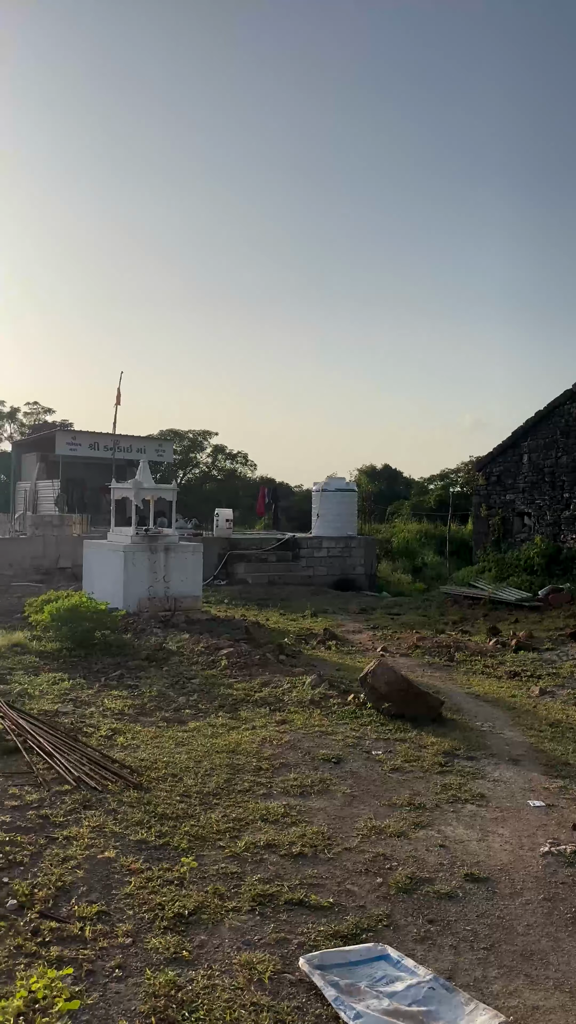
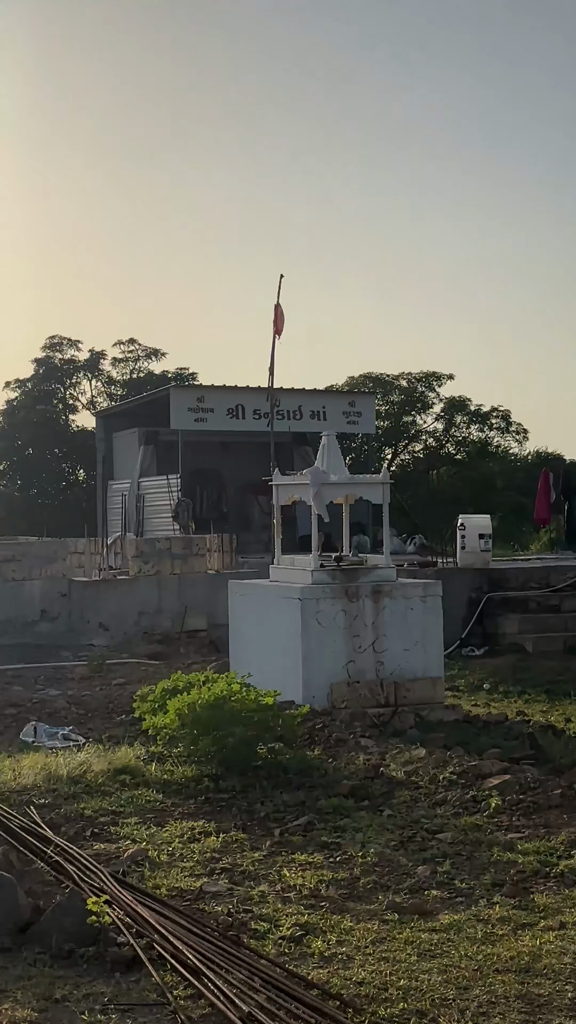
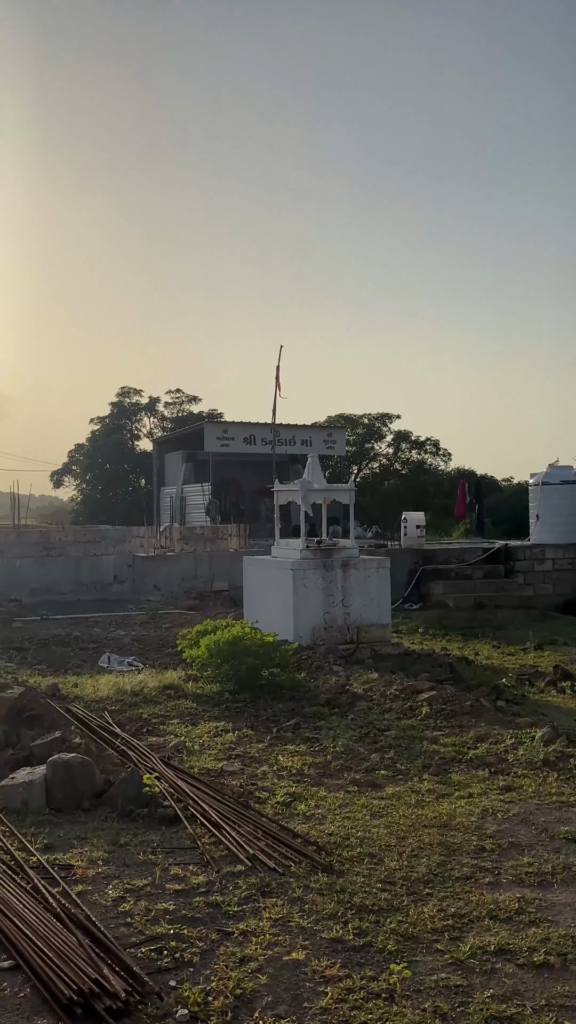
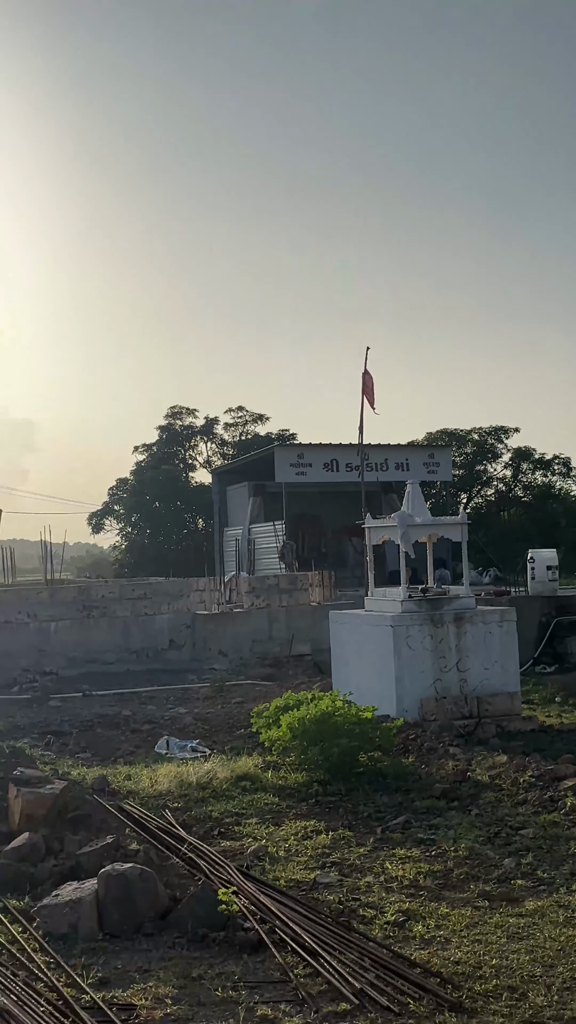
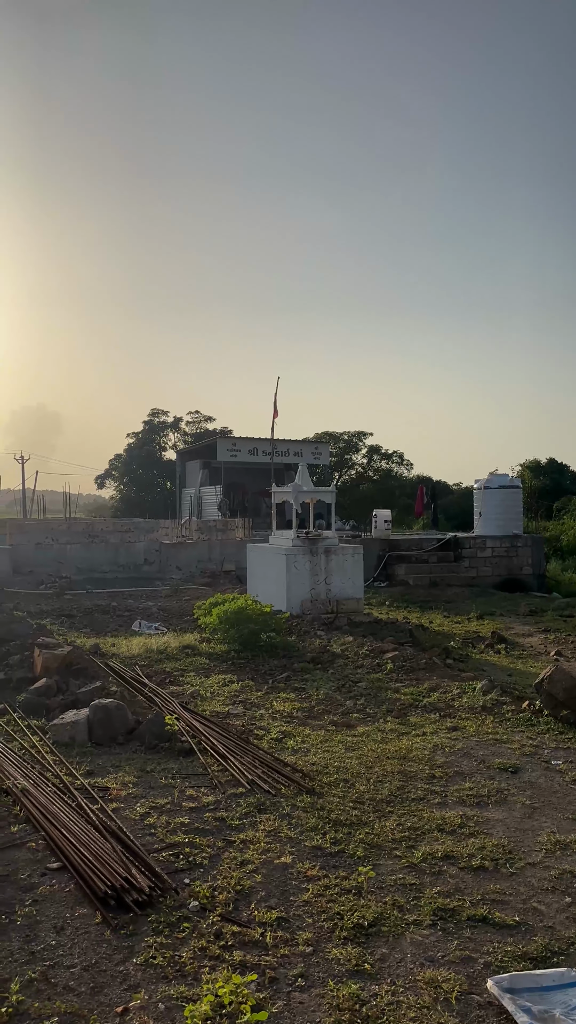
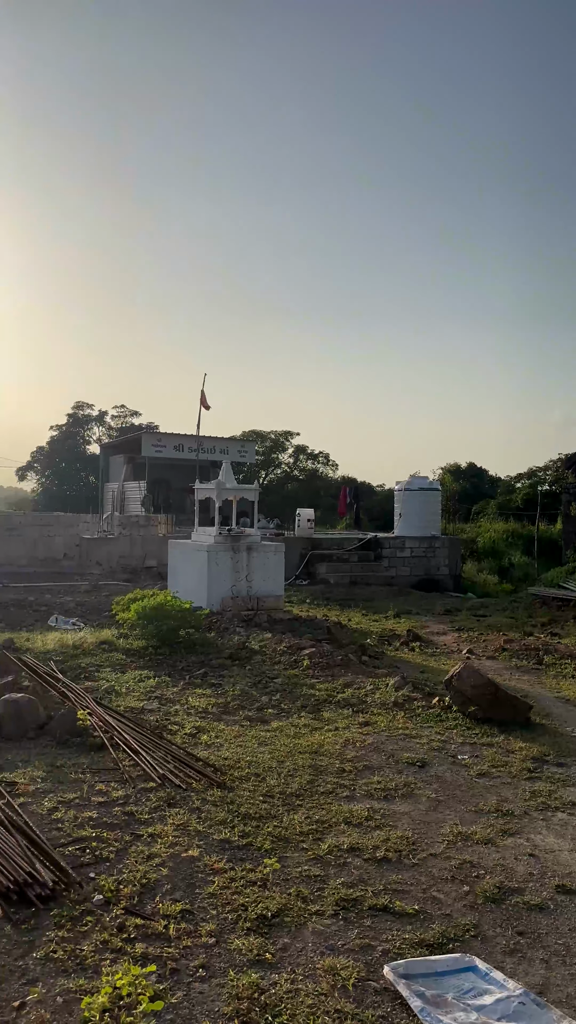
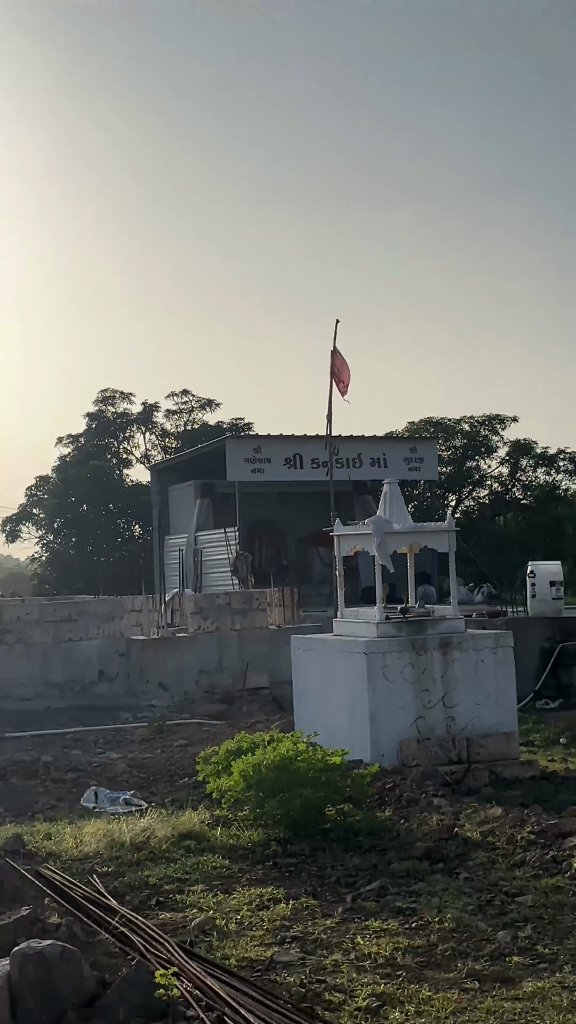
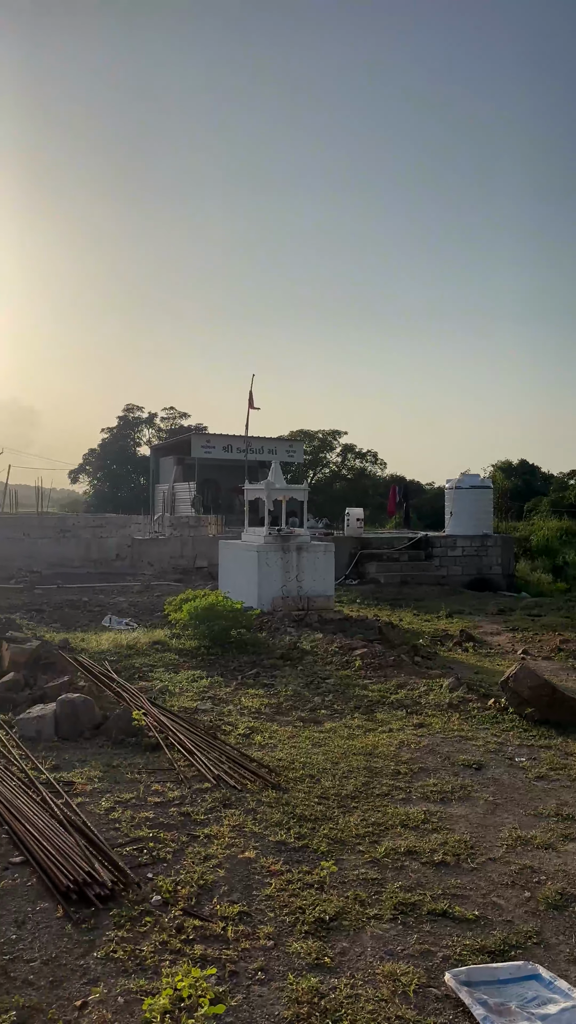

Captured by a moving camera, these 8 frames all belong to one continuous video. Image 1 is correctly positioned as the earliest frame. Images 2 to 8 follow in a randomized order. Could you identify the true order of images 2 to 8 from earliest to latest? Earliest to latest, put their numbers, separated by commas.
6, 8, 5, 3, 2, 7, 4
